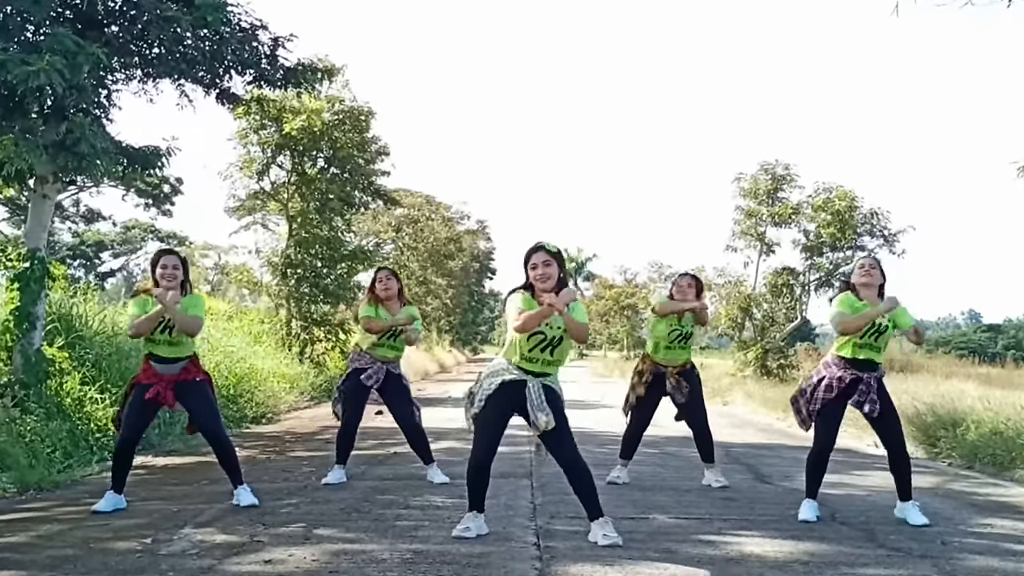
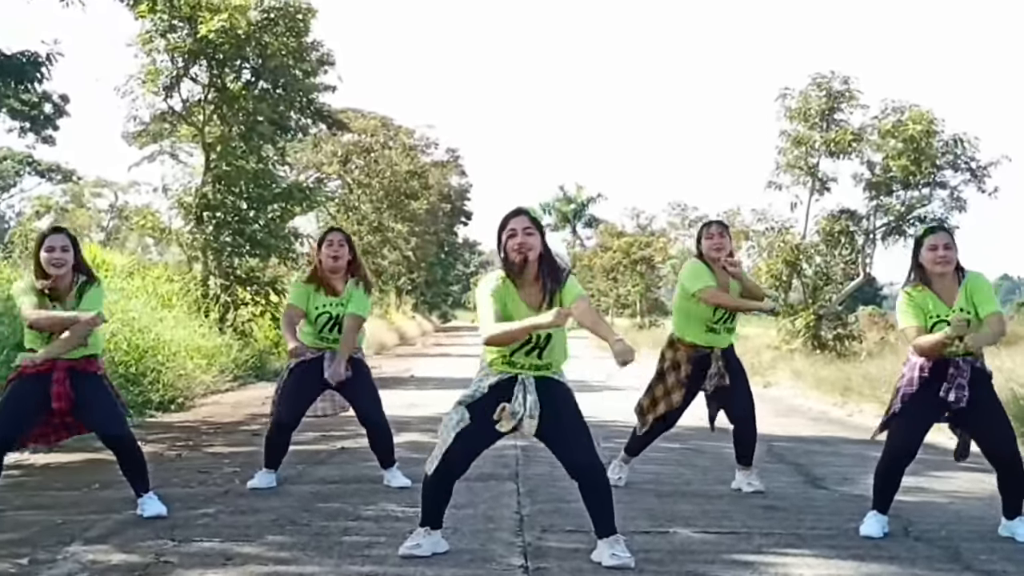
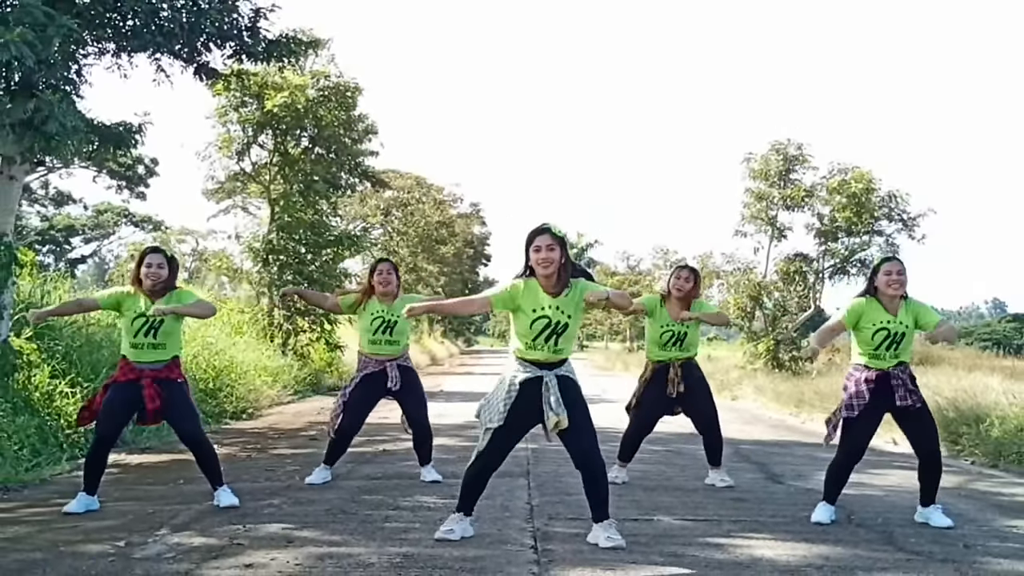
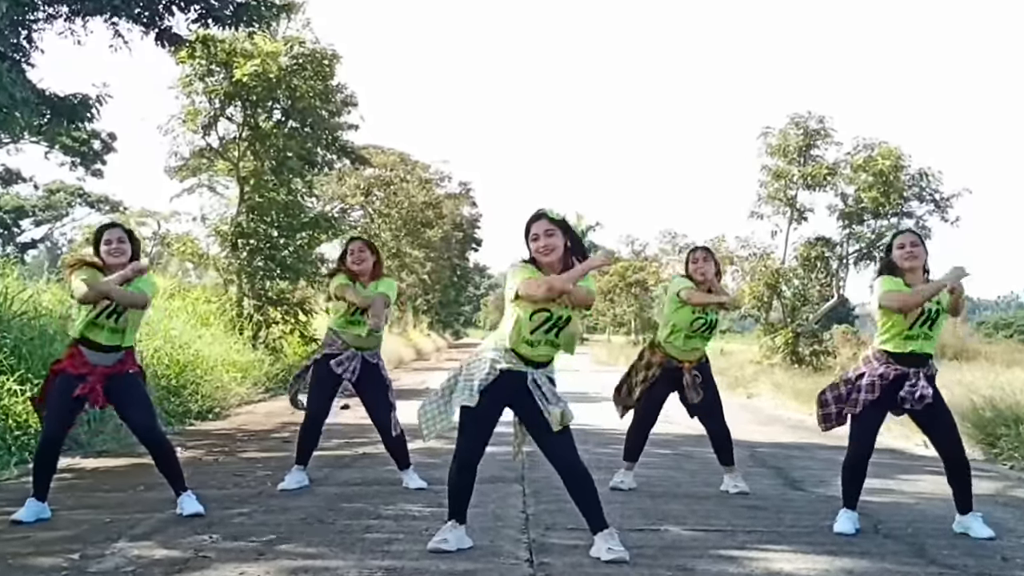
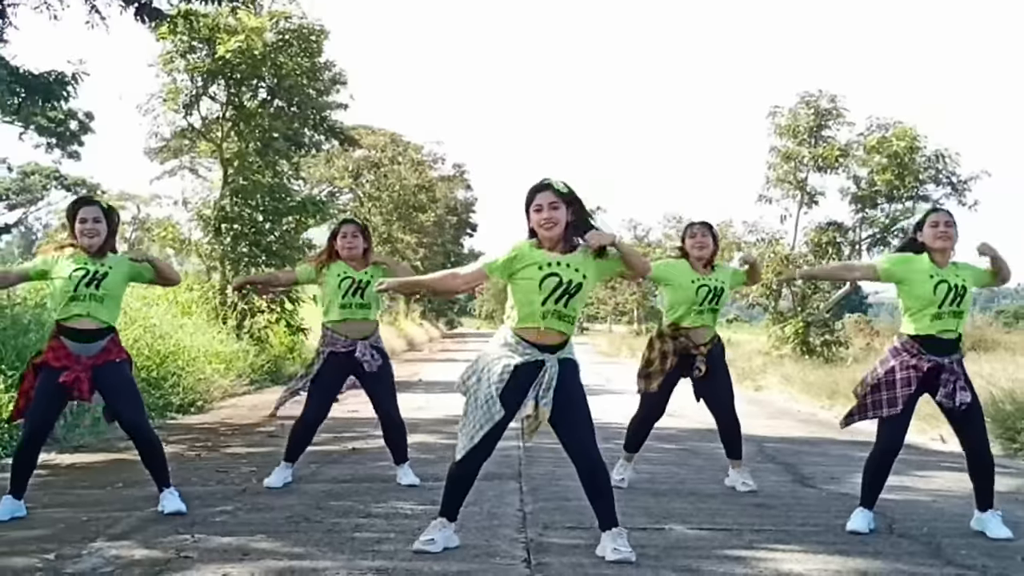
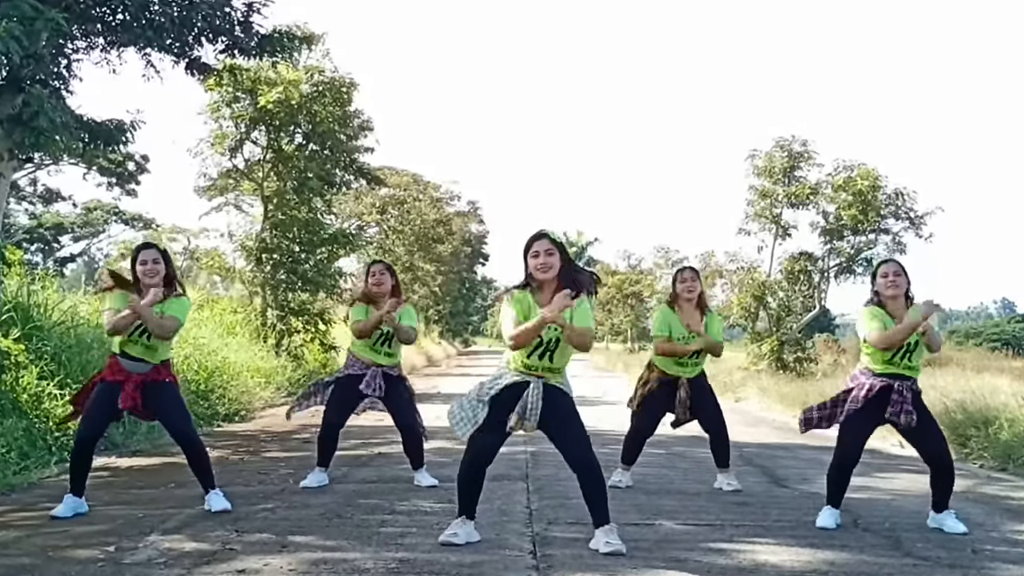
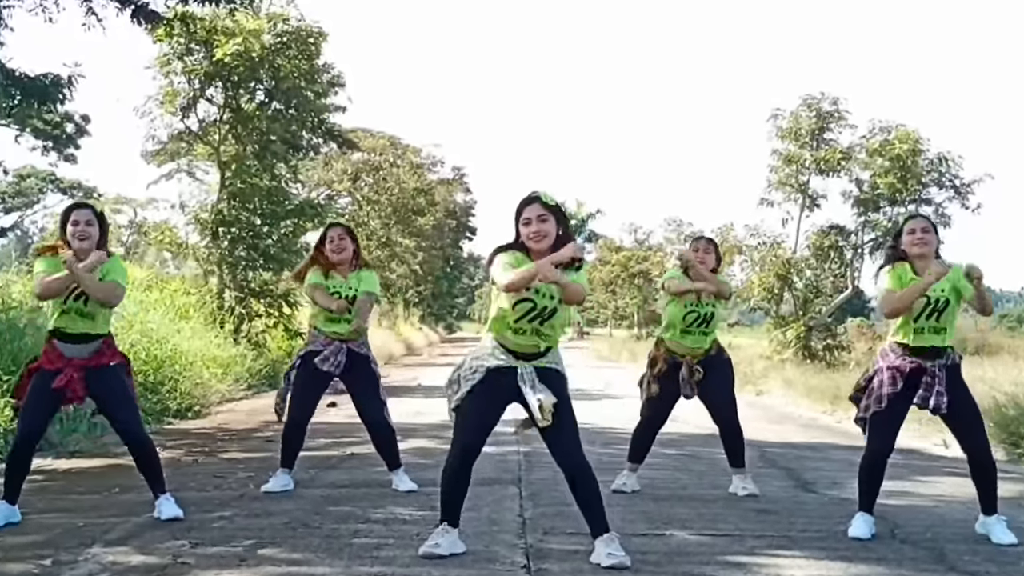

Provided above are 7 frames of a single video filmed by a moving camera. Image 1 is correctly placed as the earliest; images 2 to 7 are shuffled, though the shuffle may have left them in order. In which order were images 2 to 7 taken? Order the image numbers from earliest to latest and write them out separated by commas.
6, 4, 7, 2, 5, 3
